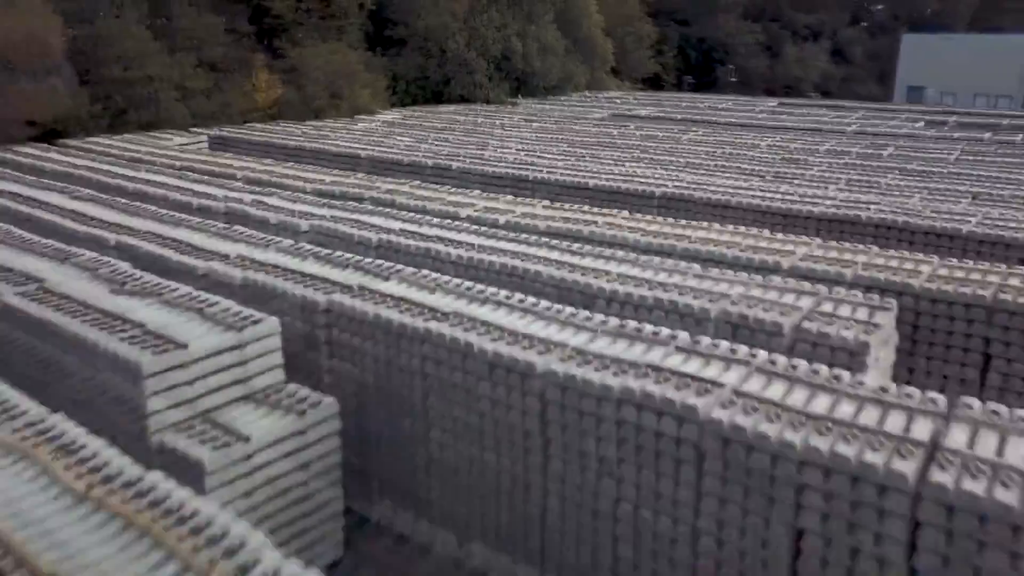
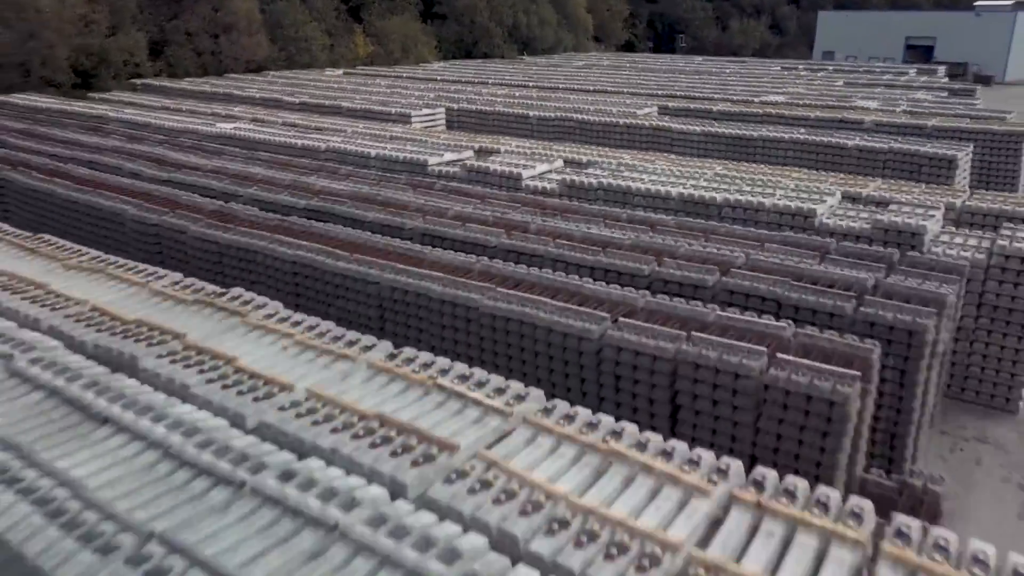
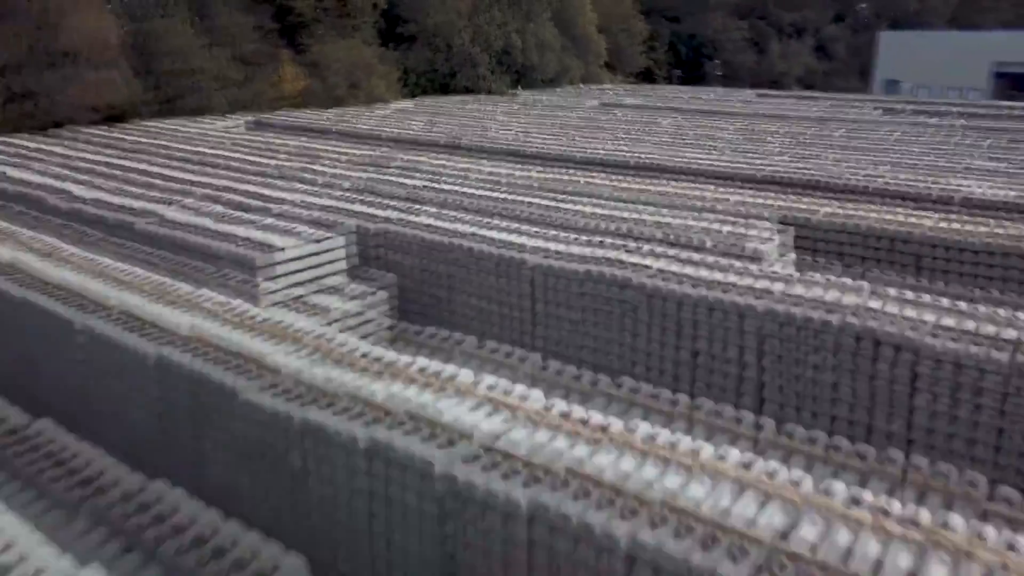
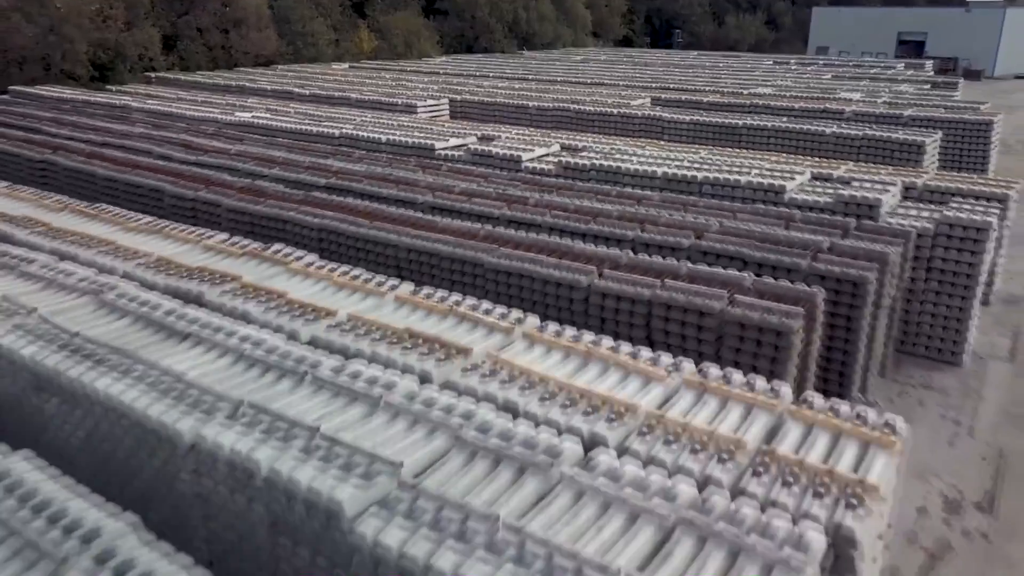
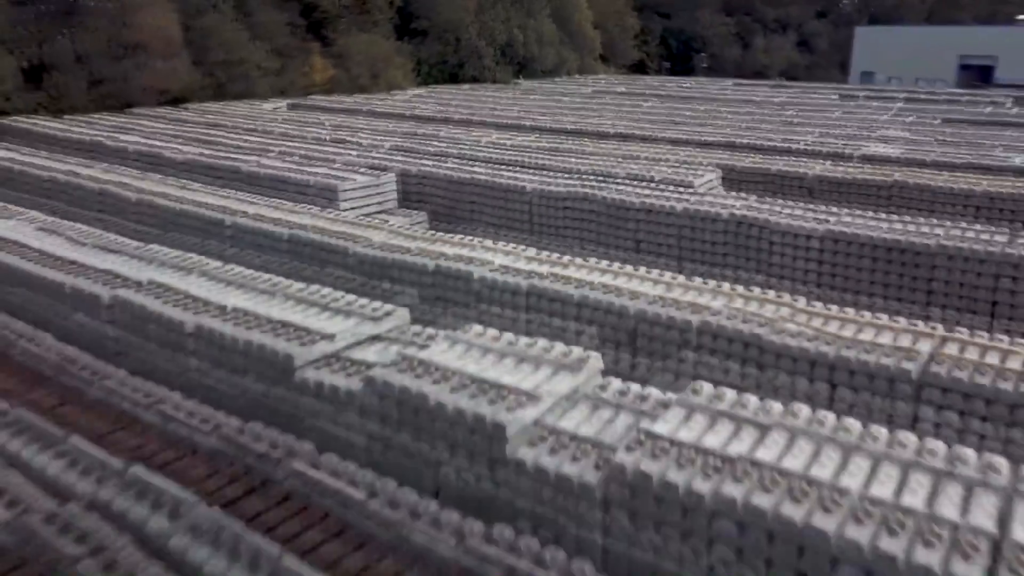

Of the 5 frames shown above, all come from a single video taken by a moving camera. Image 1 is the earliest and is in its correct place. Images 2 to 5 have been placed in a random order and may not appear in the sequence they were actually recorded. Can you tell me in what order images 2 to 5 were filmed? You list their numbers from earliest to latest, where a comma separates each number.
3, 5, 2, 4
